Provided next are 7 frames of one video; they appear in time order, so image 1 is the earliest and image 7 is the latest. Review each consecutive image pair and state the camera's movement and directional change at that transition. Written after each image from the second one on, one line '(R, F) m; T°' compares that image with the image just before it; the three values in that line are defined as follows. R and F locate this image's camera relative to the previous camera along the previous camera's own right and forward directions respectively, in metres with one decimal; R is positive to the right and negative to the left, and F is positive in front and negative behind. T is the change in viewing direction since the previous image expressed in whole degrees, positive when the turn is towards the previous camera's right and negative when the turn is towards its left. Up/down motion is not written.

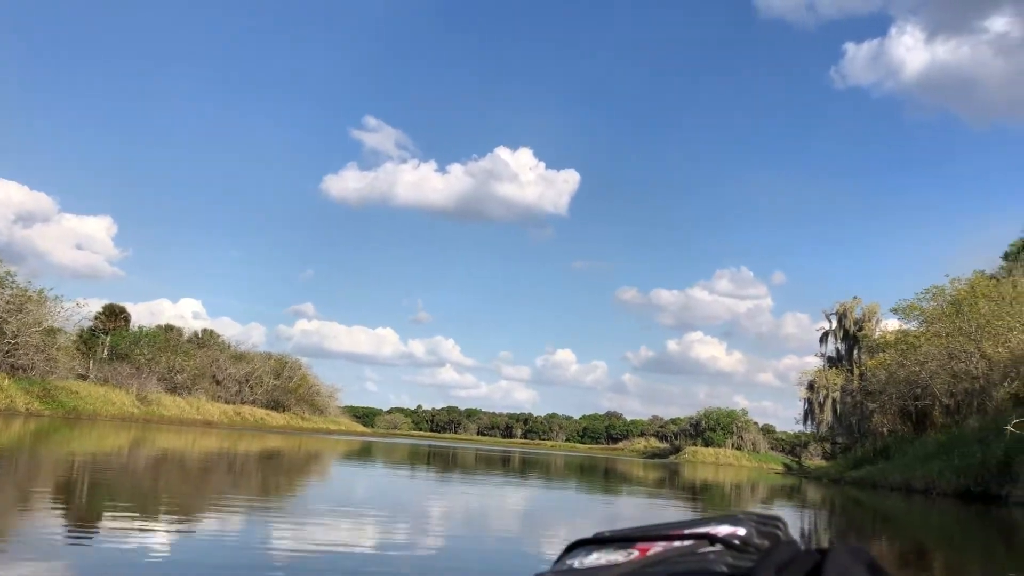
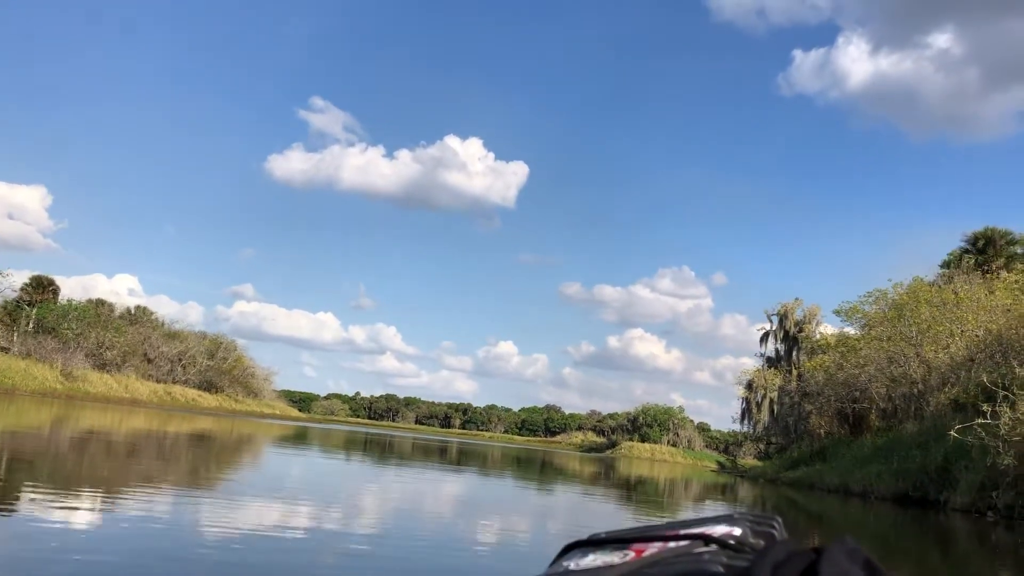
(0.0, +0.3) m; +3°
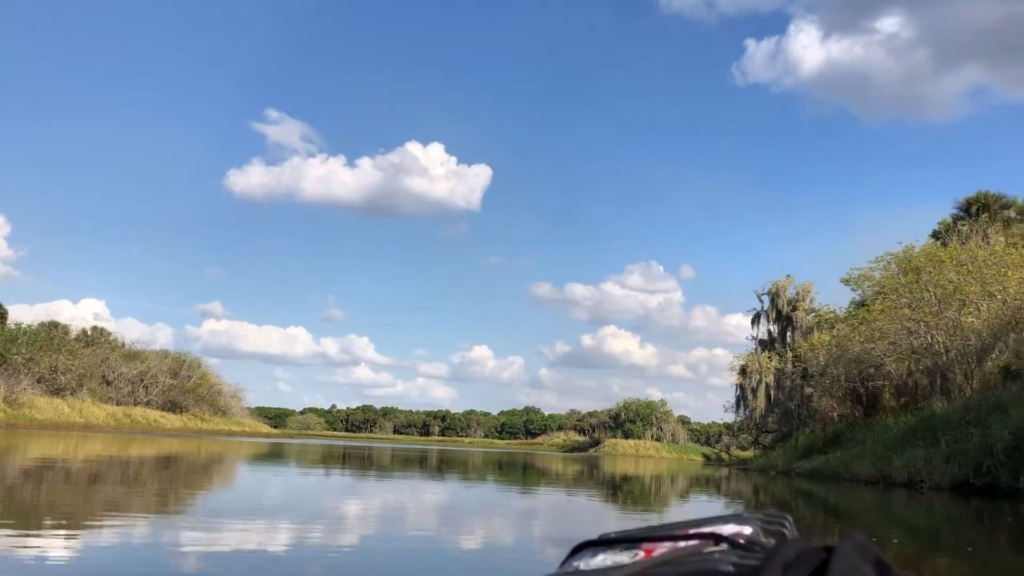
(0.0, +1.2) m; +2°
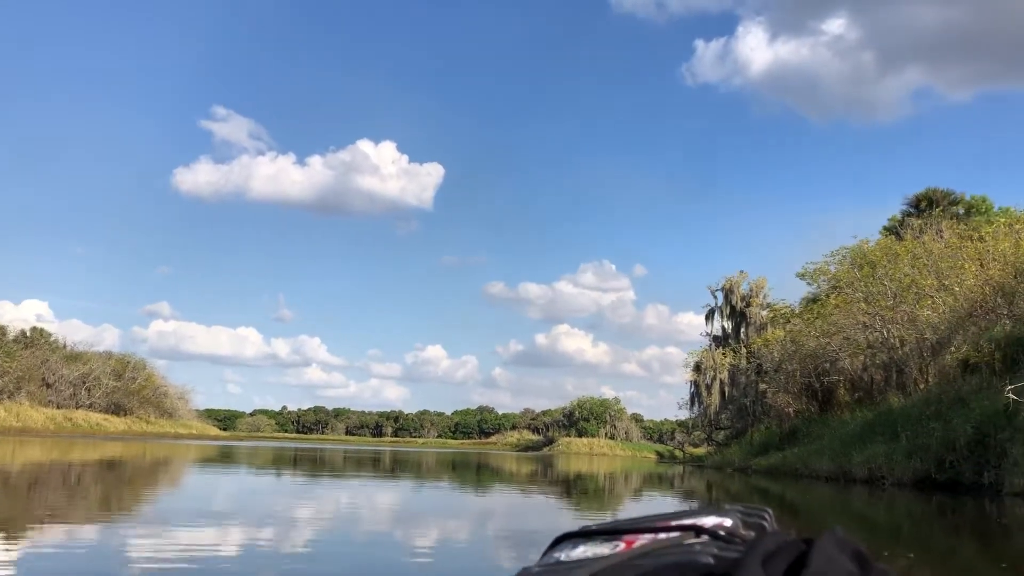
(0.0, +0.2) m; +3°
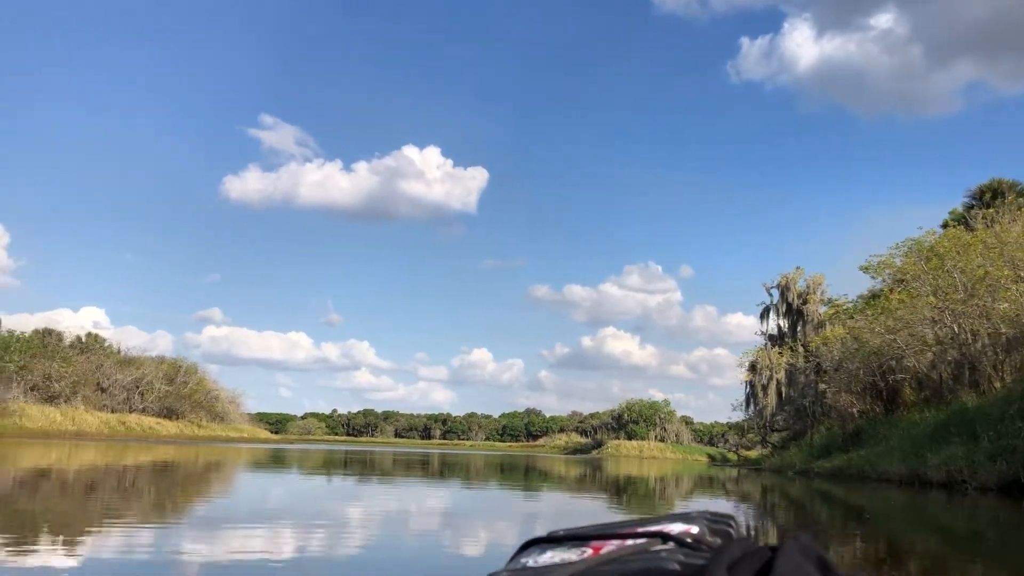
(0.0, +0.3) m; -3°
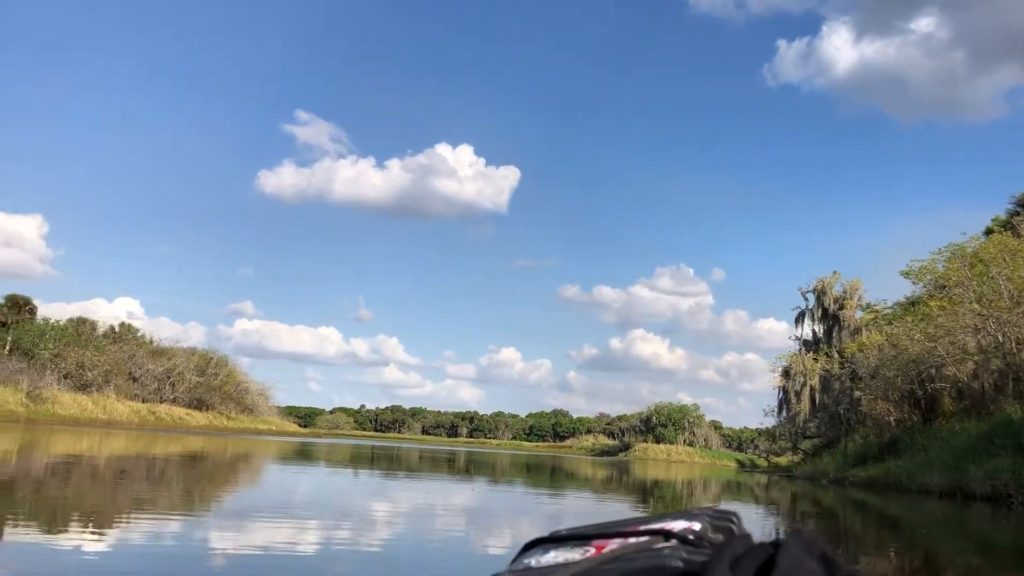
(0.0, +0.1) m; -2°
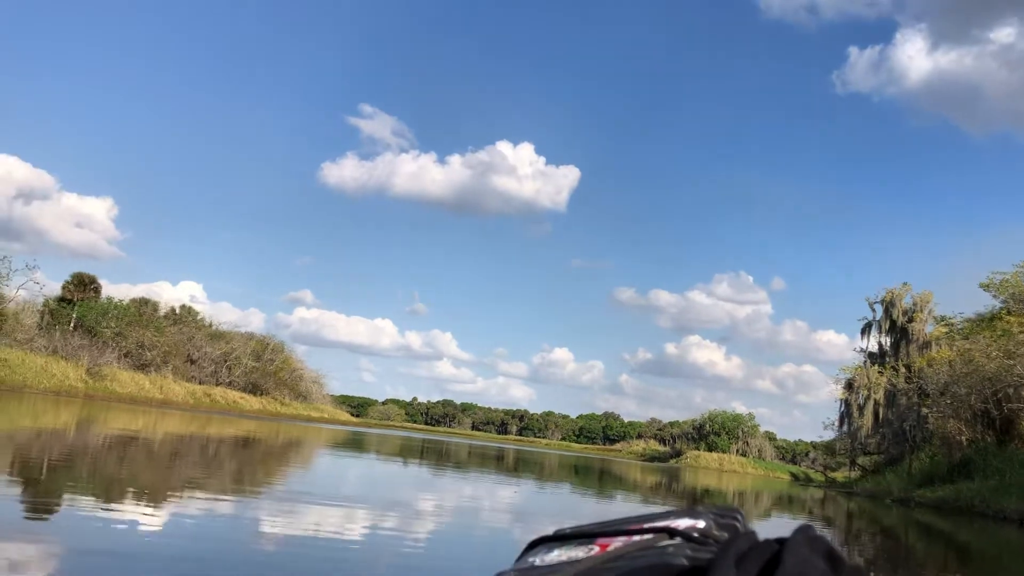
(0.0, +0.2) m; -3°
